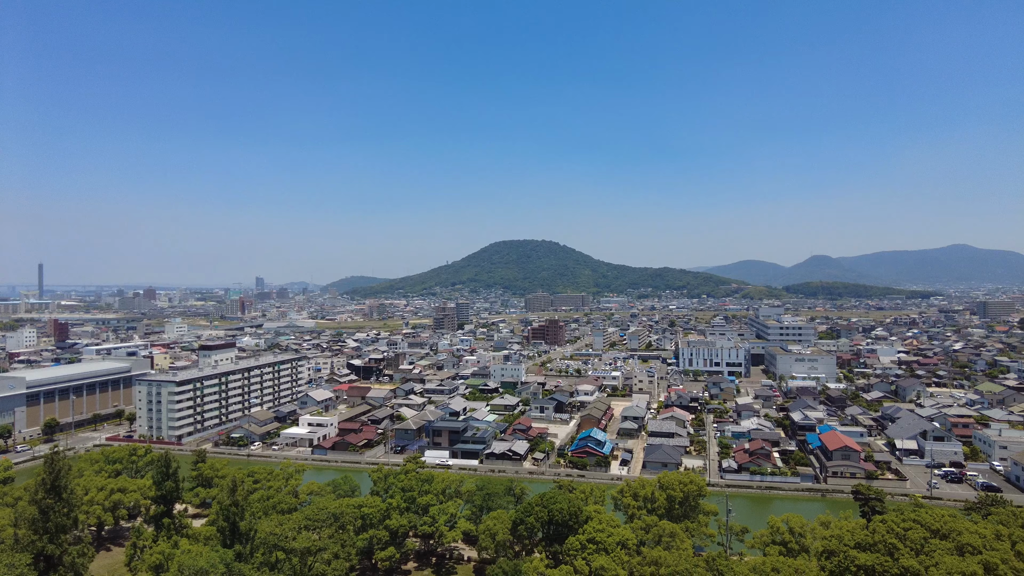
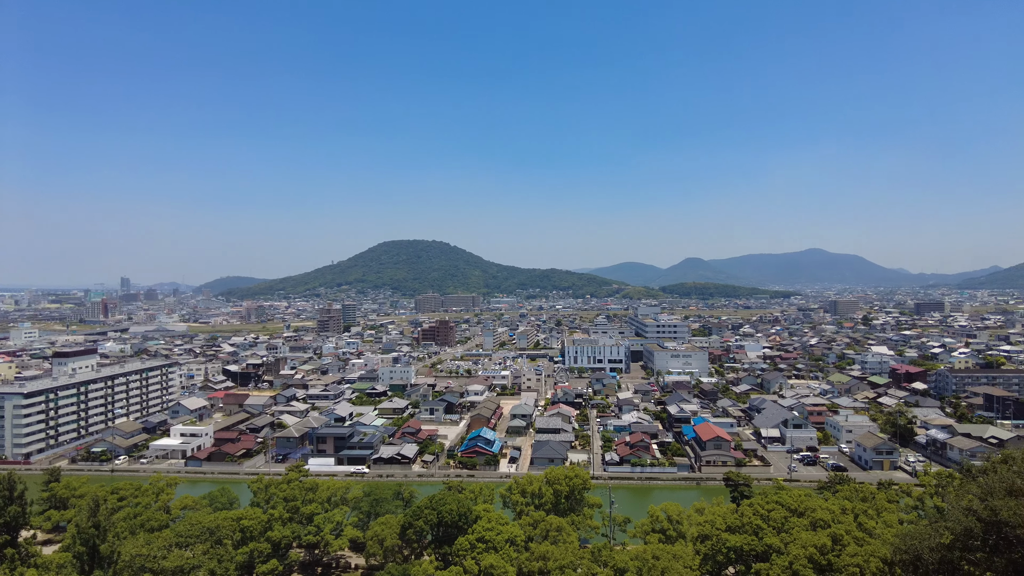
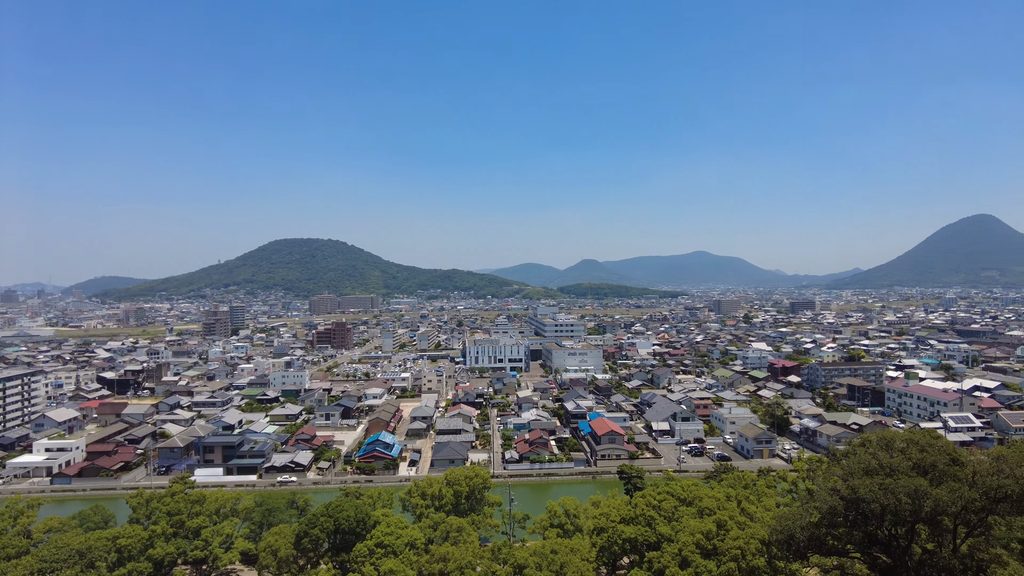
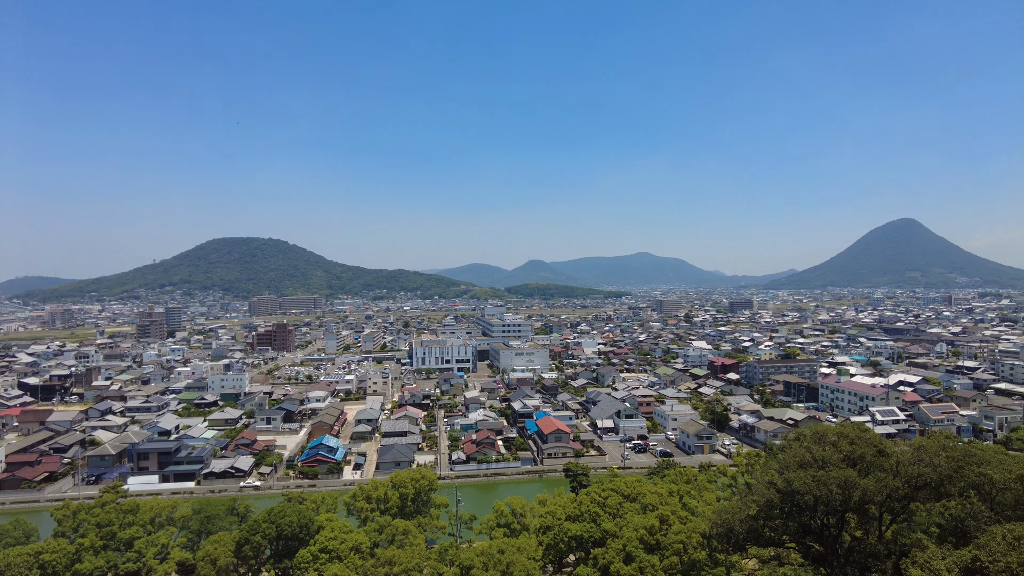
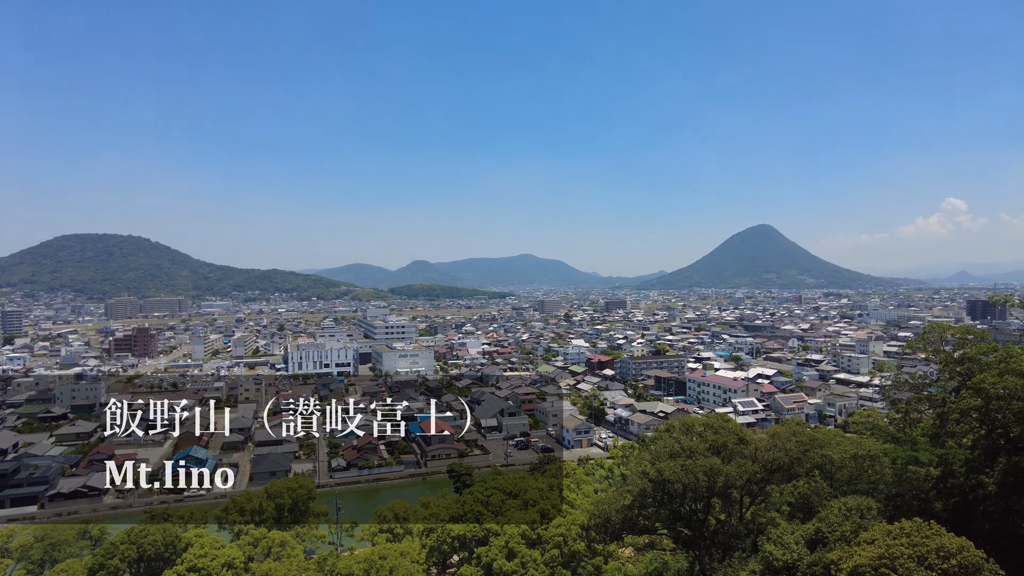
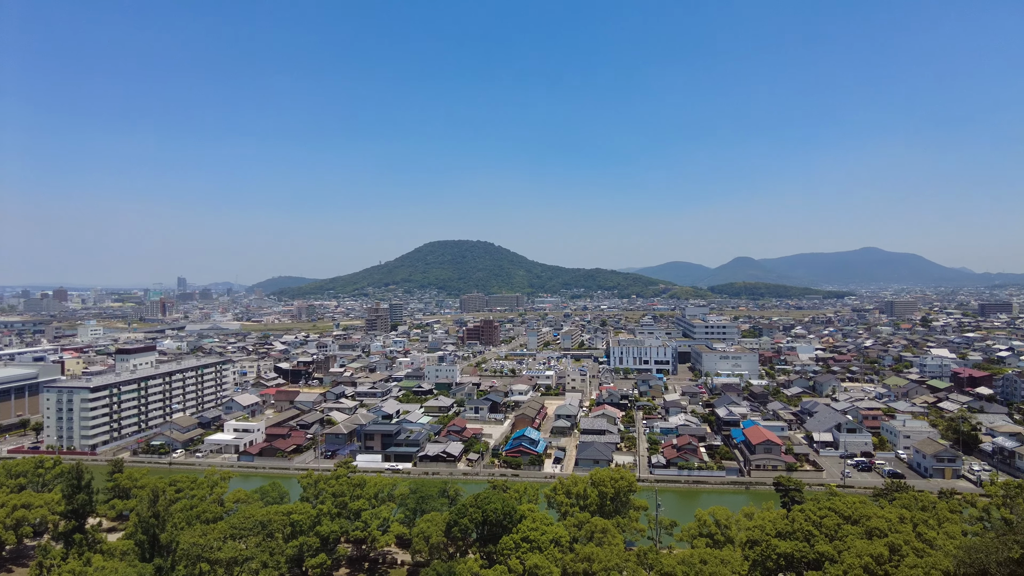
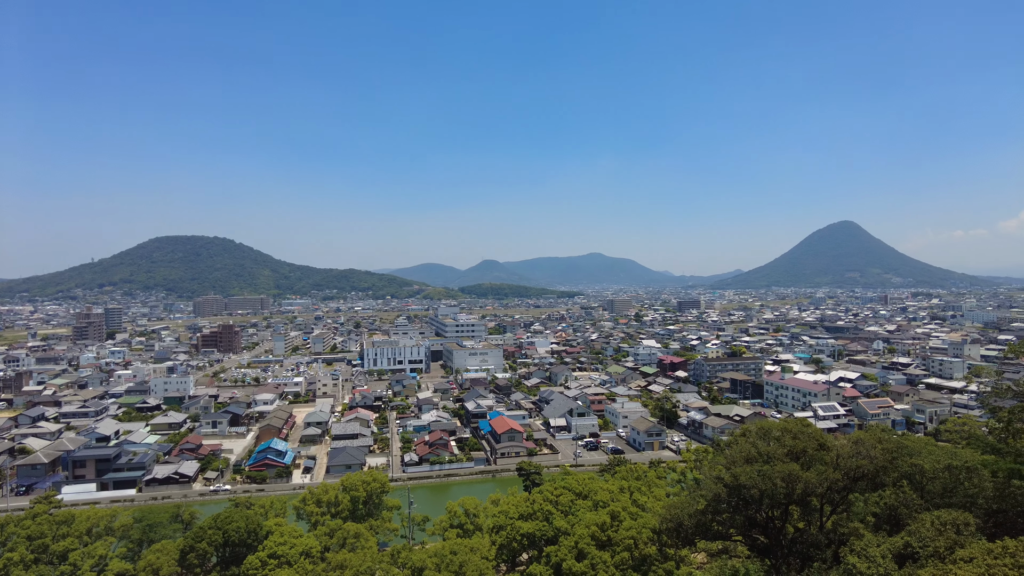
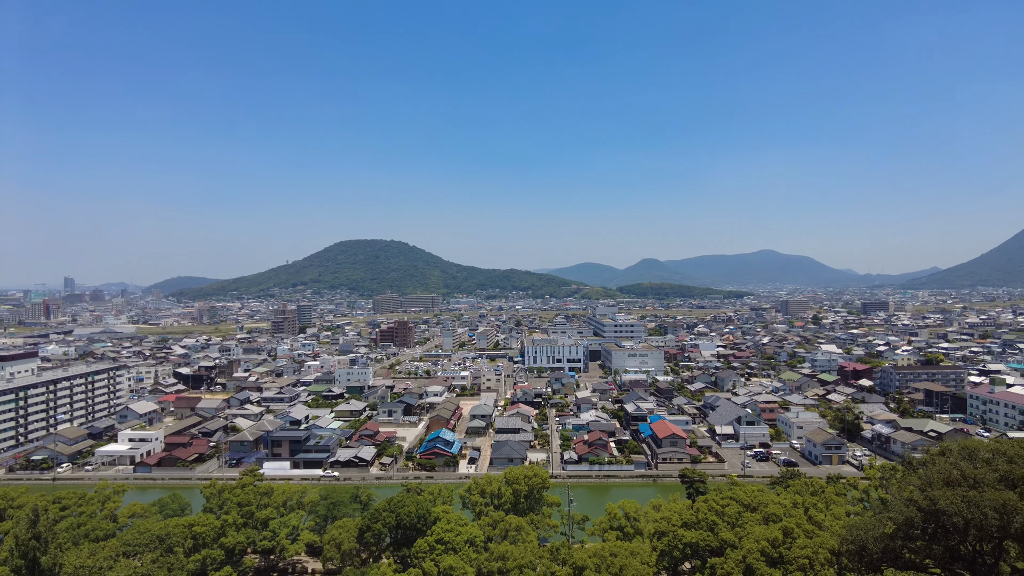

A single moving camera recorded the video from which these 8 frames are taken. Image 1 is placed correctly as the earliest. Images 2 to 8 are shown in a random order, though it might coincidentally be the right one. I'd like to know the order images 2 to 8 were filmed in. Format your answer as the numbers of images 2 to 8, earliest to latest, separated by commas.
6, 2, 8, 3, 4, 7, 5
